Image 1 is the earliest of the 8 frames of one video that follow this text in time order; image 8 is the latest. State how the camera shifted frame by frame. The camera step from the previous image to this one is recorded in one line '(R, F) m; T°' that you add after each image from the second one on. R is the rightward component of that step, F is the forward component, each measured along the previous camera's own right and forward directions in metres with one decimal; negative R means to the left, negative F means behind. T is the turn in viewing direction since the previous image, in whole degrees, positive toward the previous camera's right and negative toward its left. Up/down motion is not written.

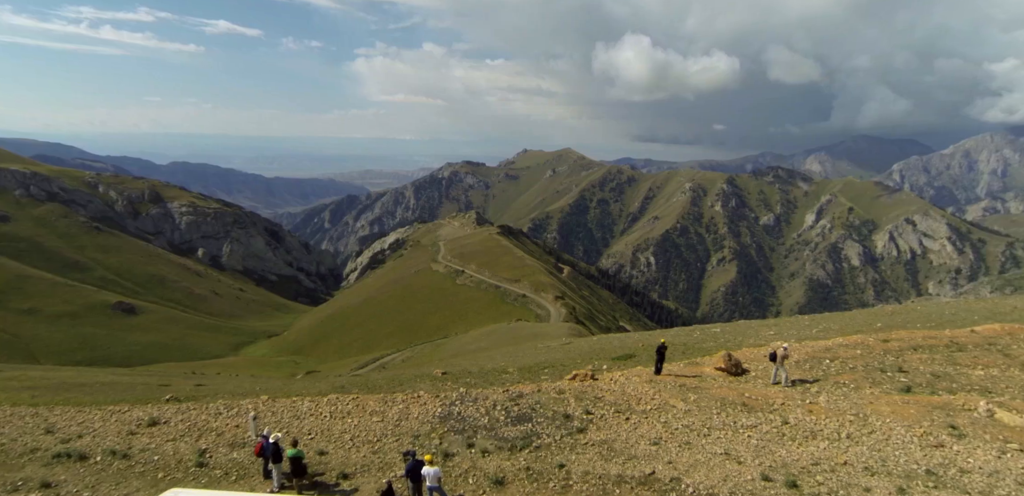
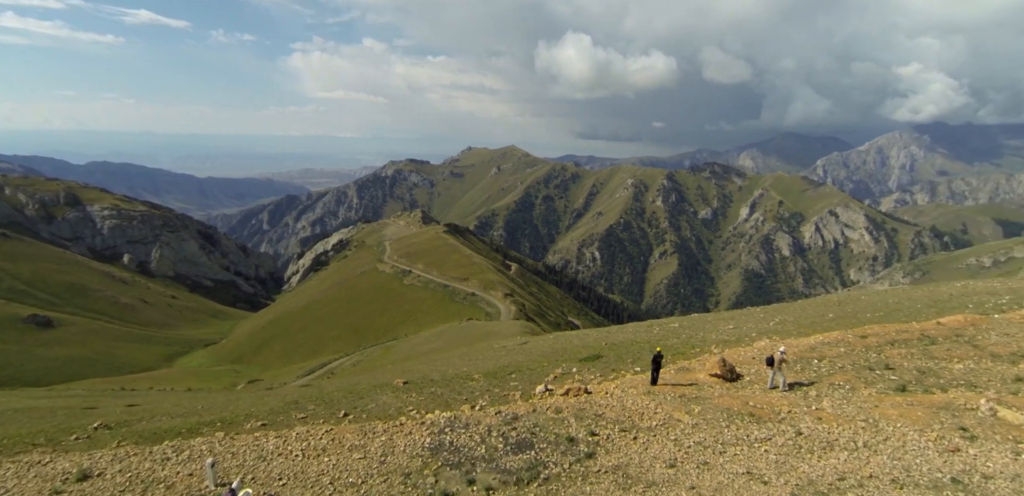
(-1.1, +1.5) m; +5°
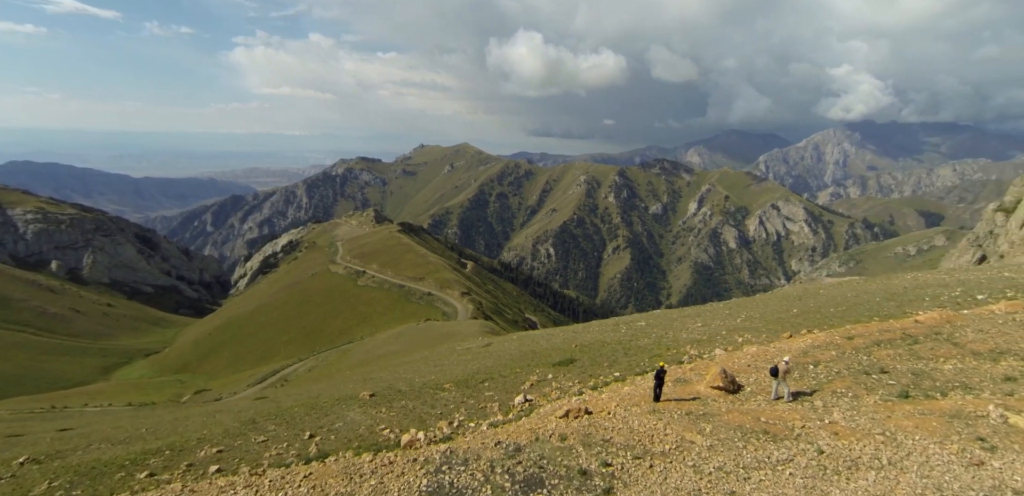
(-0.9, +1.4) m; +5°
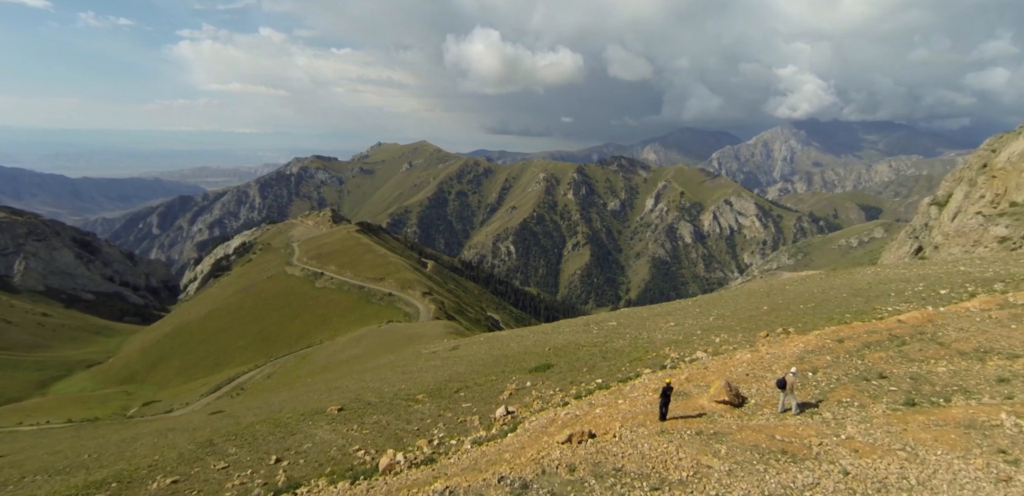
(-0.8, +1.3) m; +4°
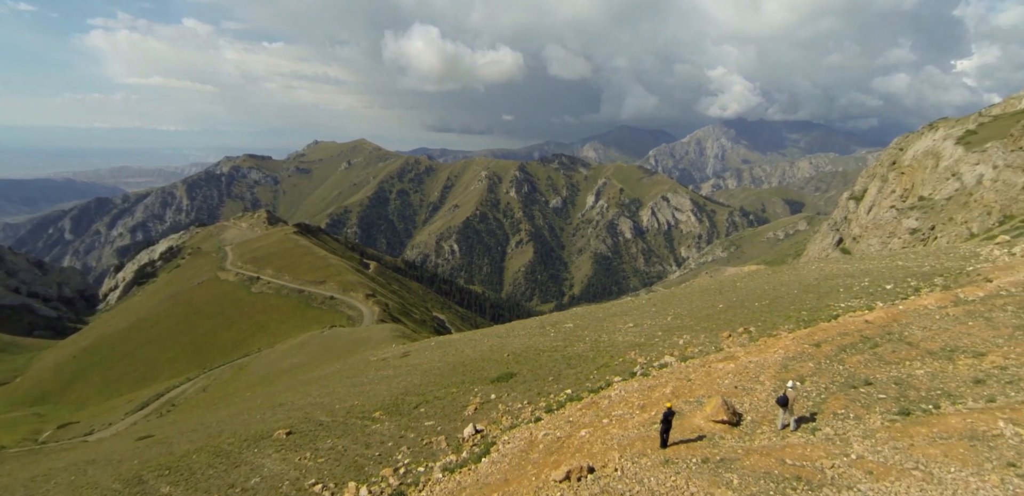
(-0.9, +1.5) m; +6°
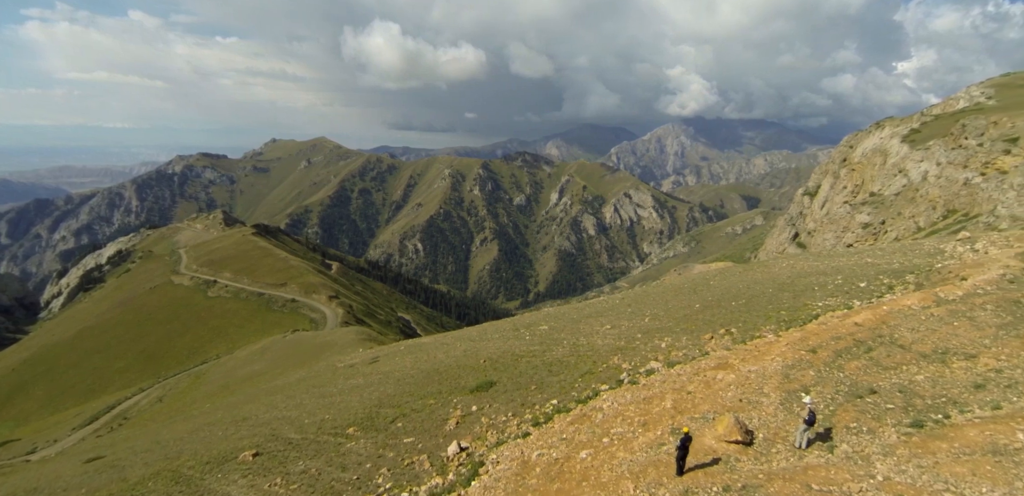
(-0.8, +1.2) m; +4°
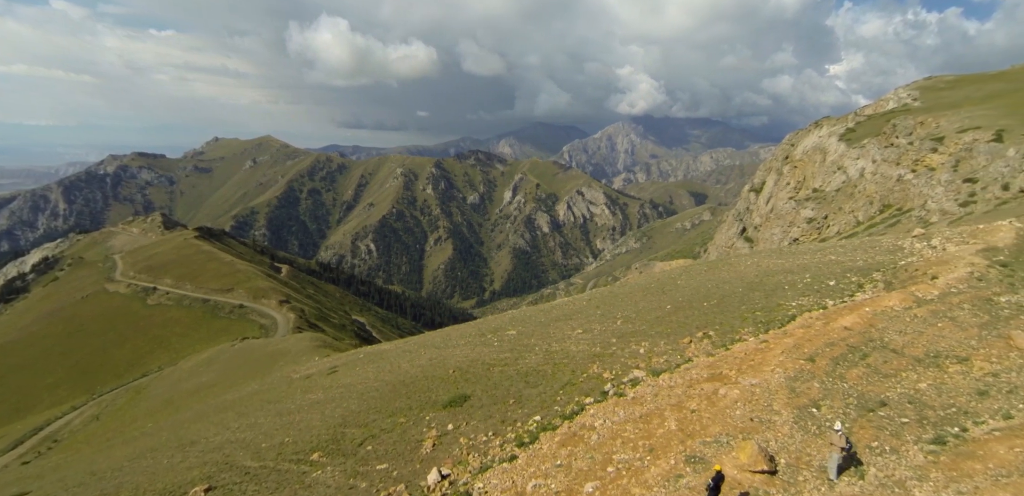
(-1.0, +1.7) m; +5°
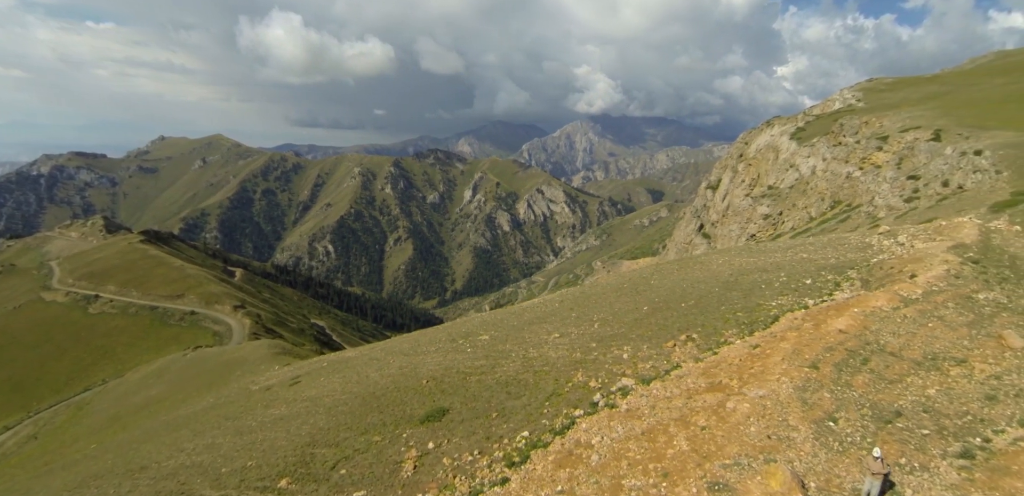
(-0.9, +1.5) m; +4°
